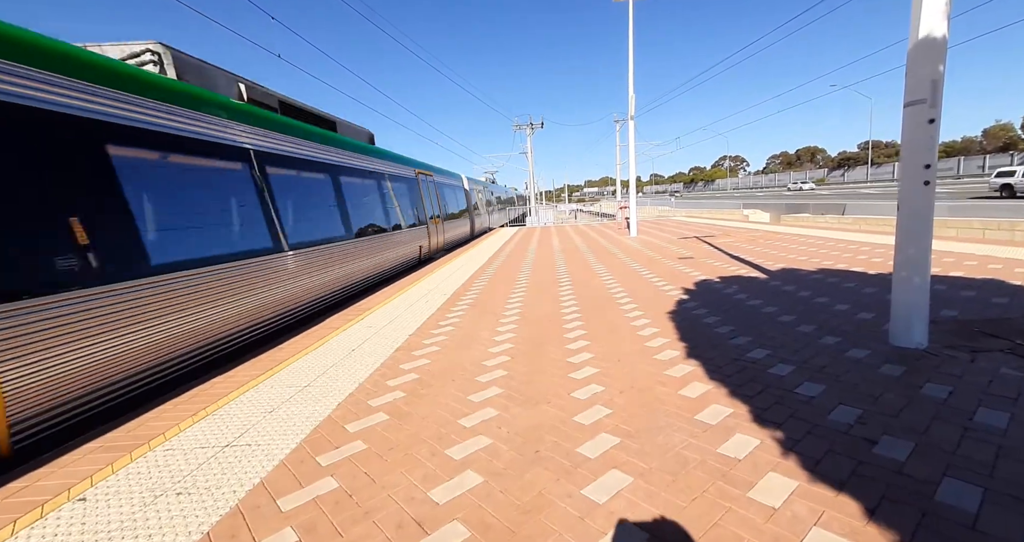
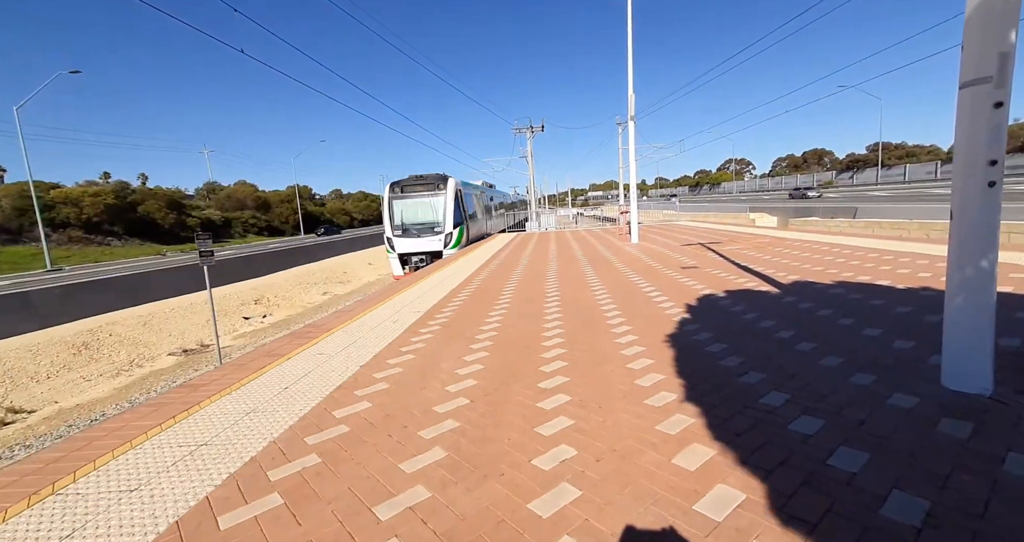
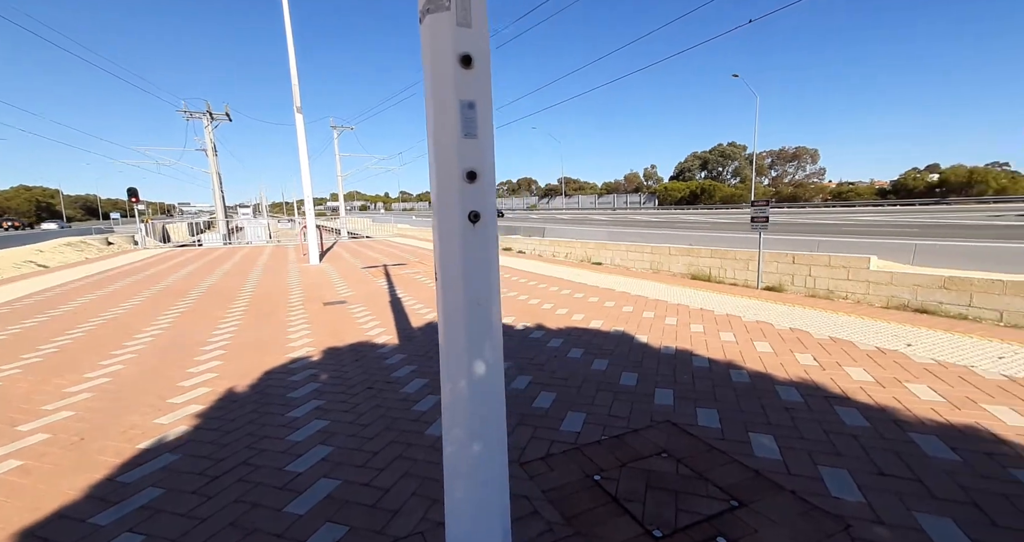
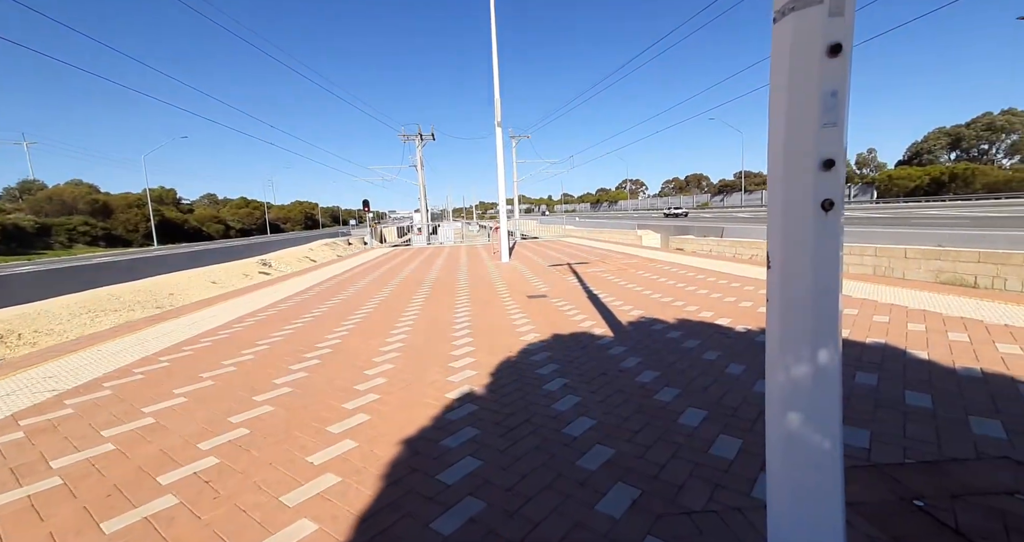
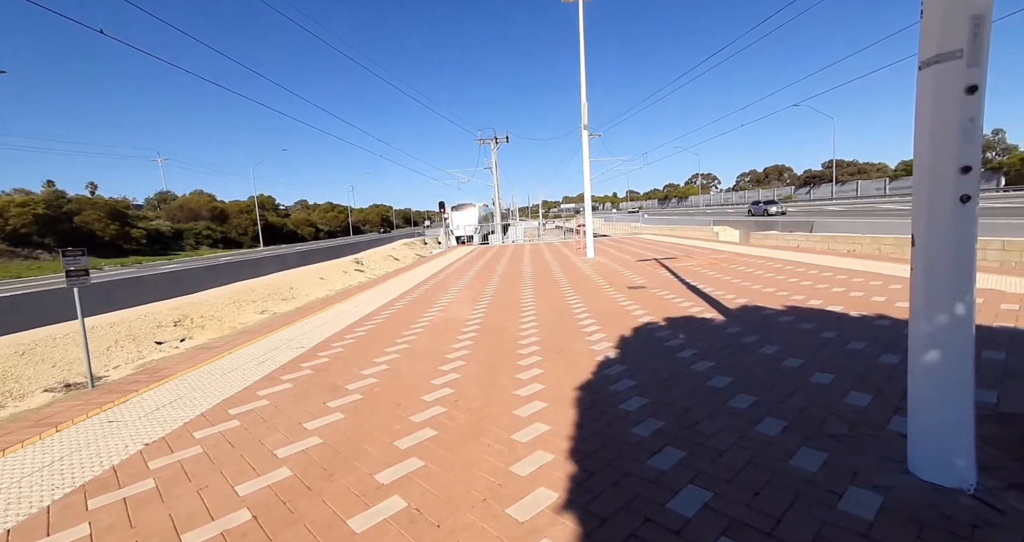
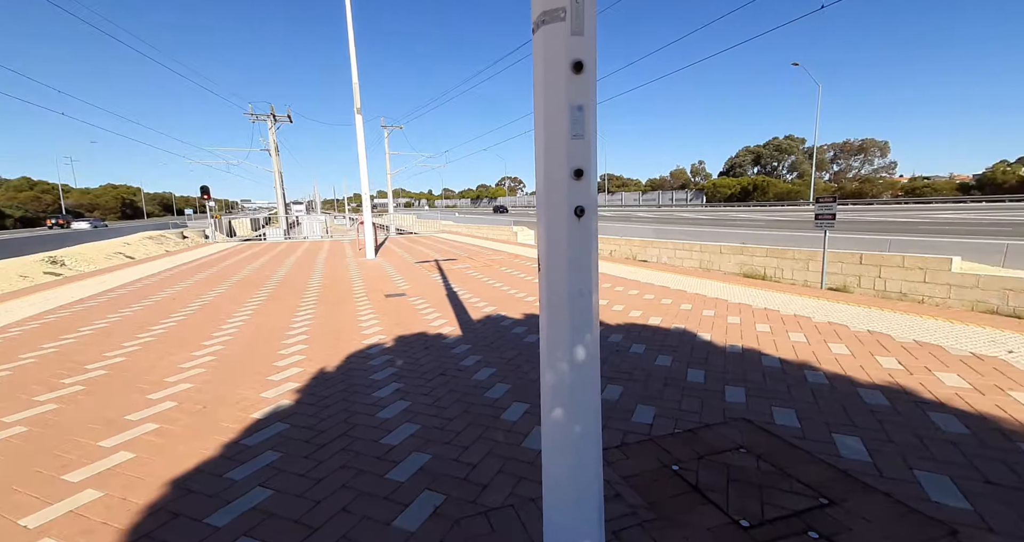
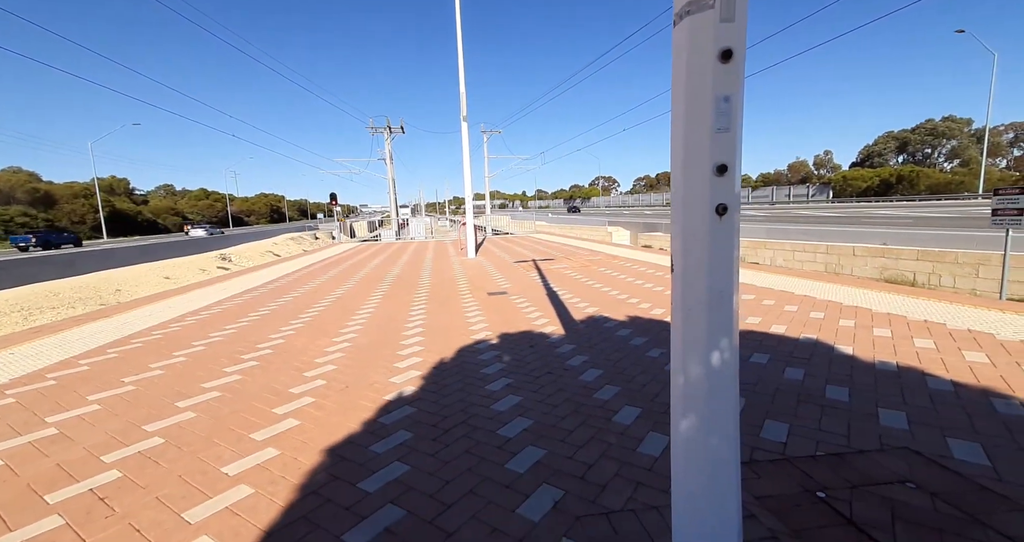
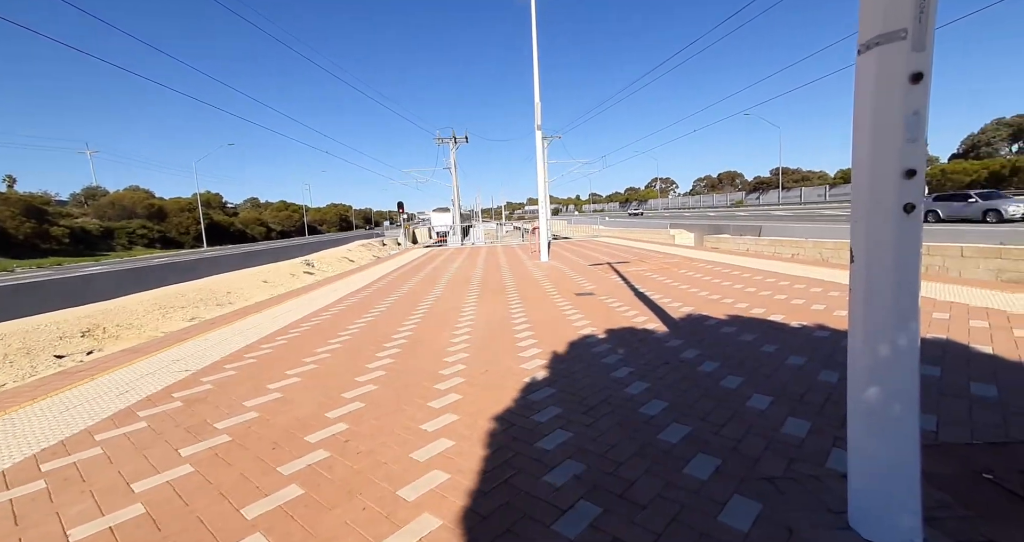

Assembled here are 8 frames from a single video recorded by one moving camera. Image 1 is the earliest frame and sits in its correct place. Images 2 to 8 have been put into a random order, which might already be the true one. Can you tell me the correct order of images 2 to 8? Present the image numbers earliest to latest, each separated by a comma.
2, 5, 8, 4, 7, 6, 3
